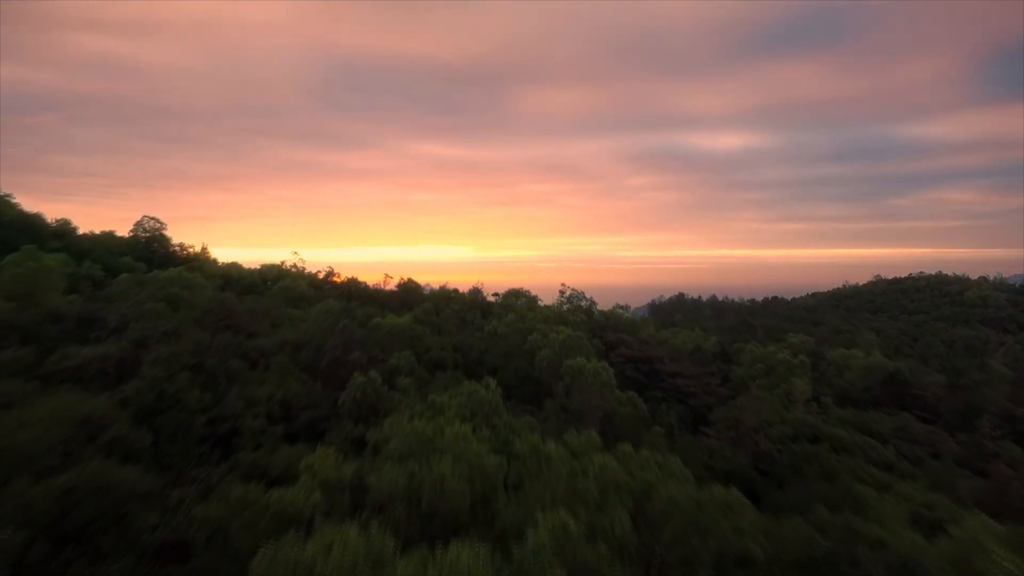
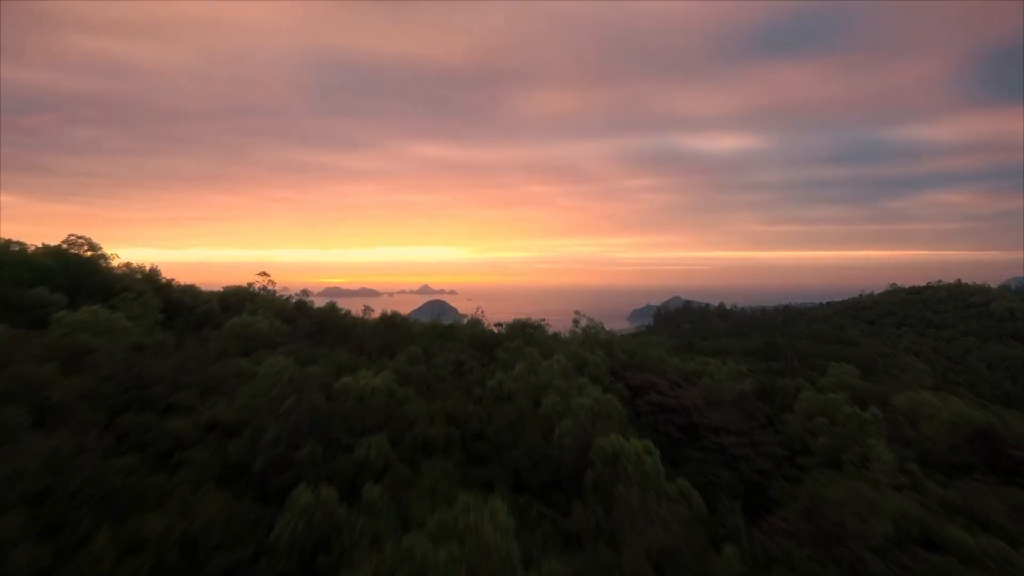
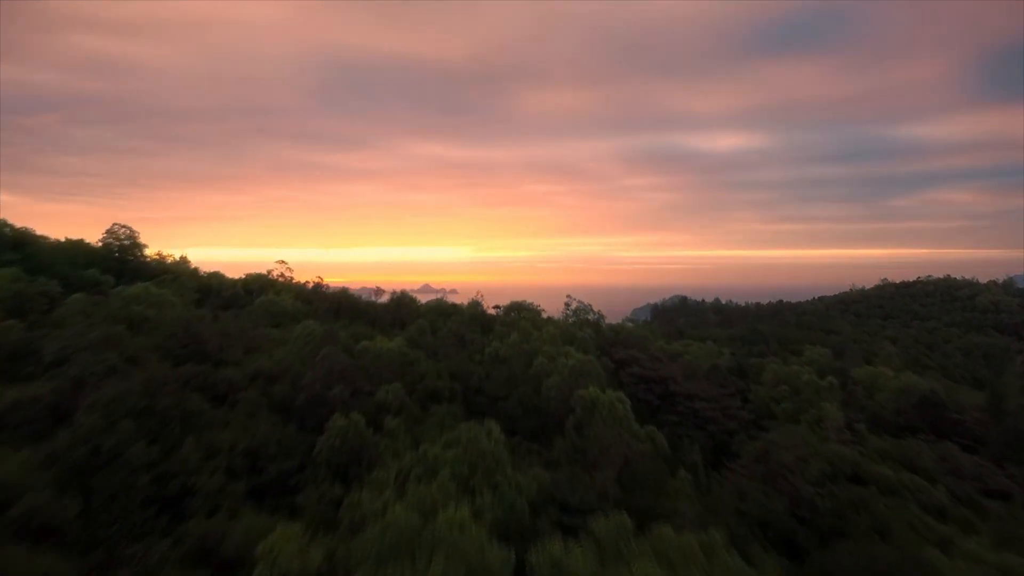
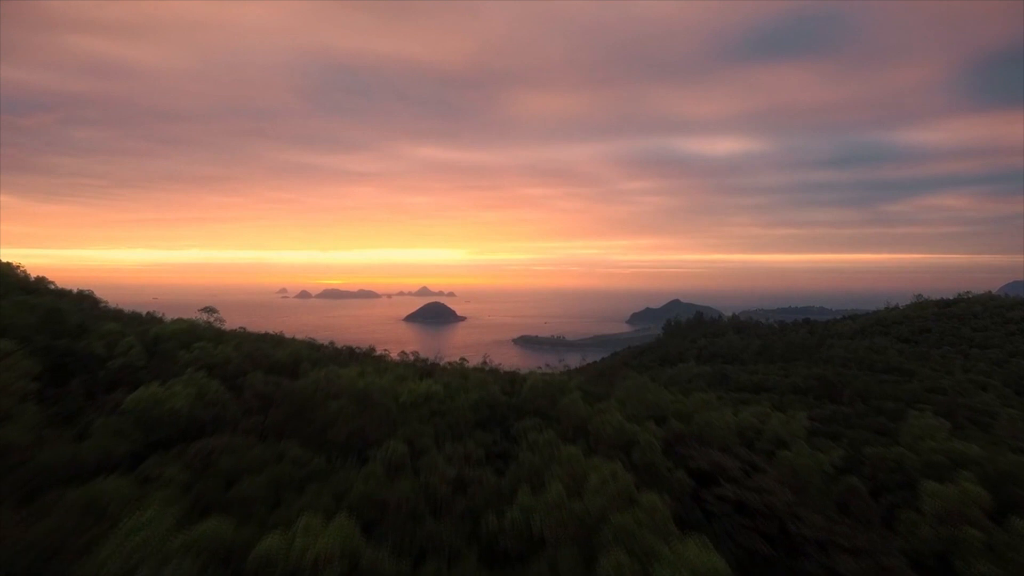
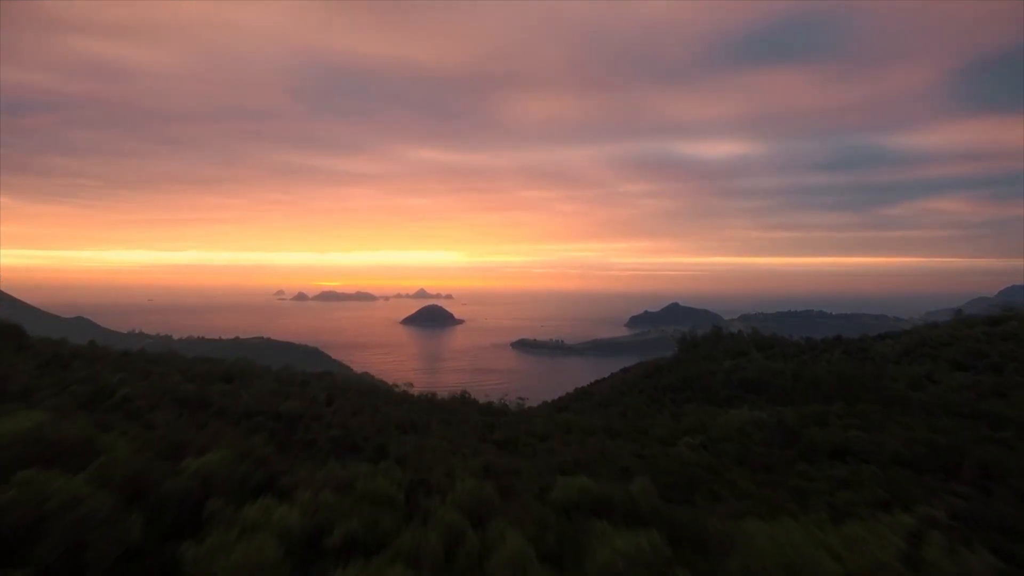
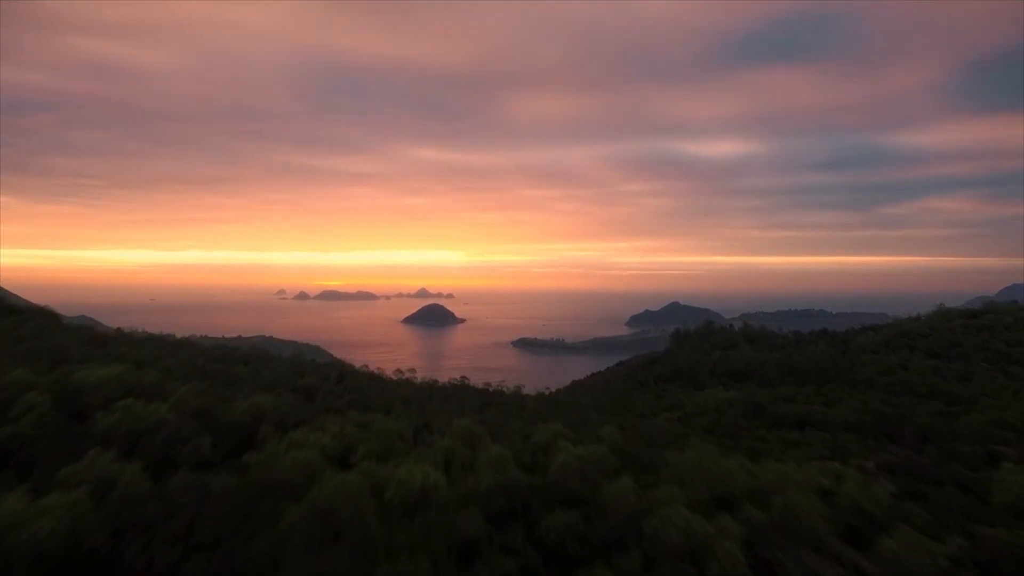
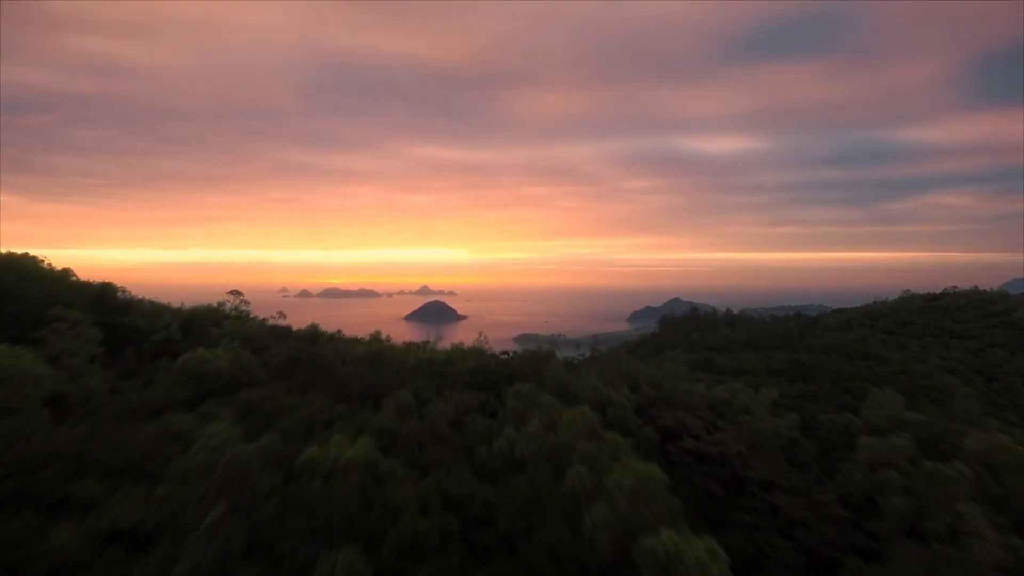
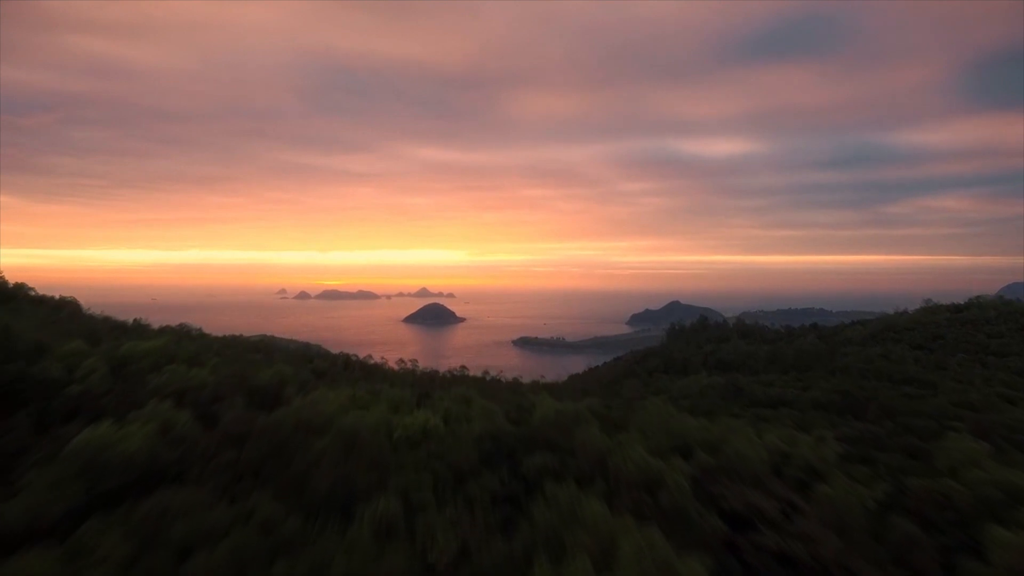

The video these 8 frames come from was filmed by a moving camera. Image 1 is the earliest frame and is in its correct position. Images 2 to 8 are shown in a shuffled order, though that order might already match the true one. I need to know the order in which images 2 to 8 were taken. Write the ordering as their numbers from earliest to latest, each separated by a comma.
3, 2, 7, 4, 8, 6, 5
